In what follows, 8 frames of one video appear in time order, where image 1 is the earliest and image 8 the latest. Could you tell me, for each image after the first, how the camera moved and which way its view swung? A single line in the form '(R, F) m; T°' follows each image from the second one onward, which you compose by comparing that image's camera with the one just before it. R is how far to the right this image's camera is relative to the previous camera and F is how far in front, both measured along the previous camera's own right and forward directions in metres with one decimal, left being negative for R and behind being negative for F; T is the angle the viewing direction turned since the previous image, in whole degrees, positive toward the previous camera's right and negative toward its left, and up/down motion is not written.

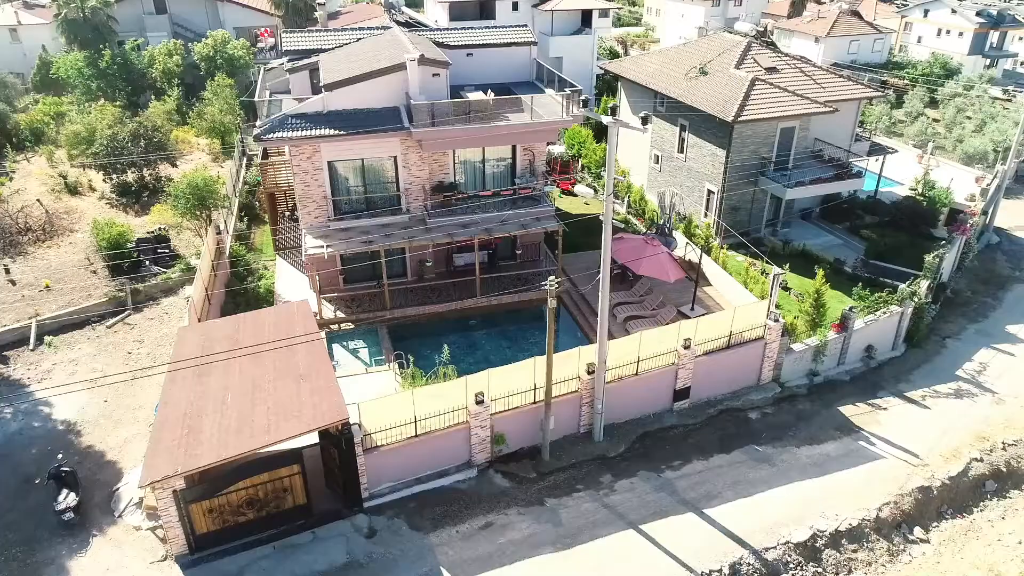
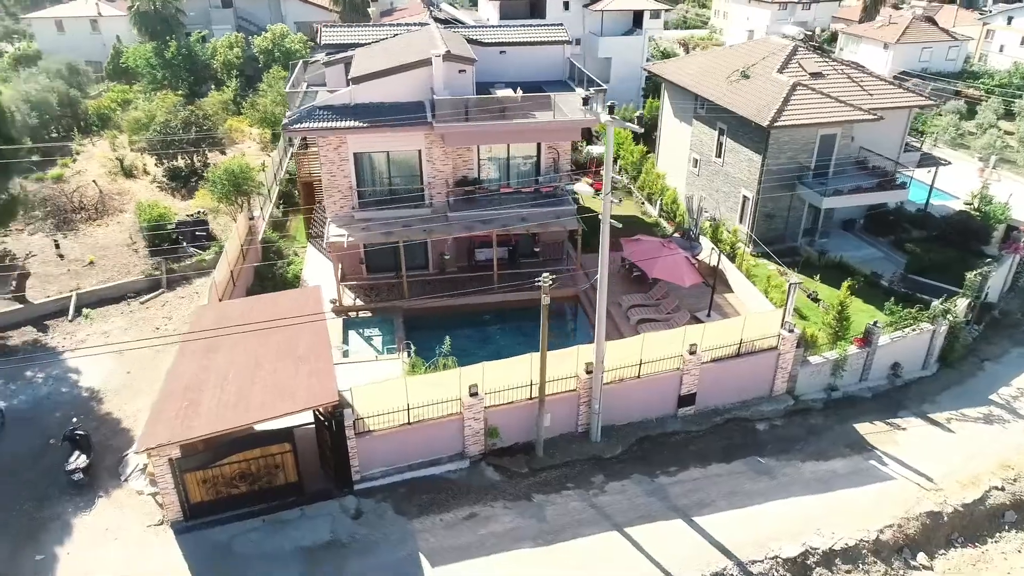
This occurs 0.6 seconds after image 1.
(+1.5, -0.1) m; -5°
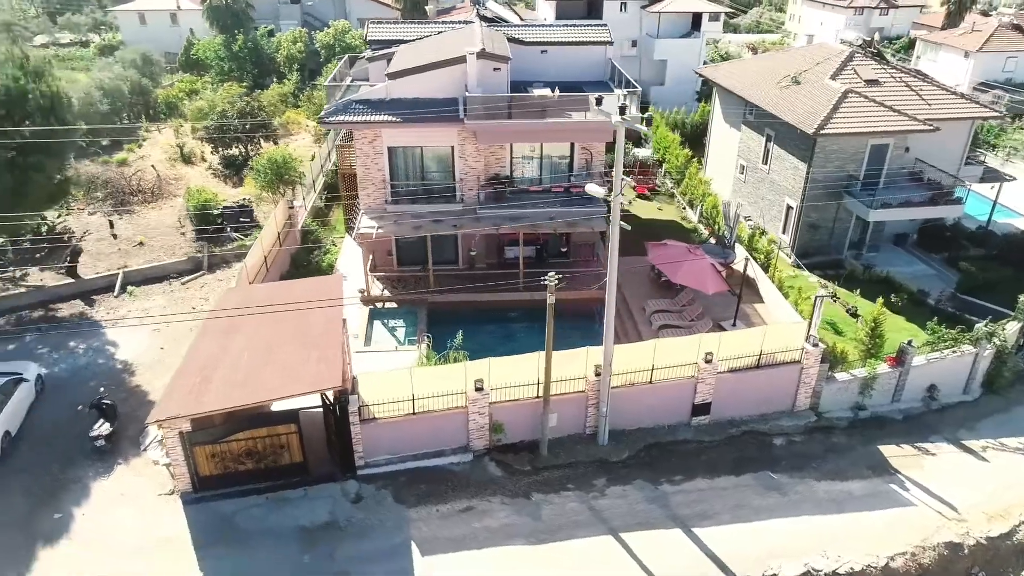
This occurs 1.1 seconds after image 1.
(+1.2, 0.0) m; -5°
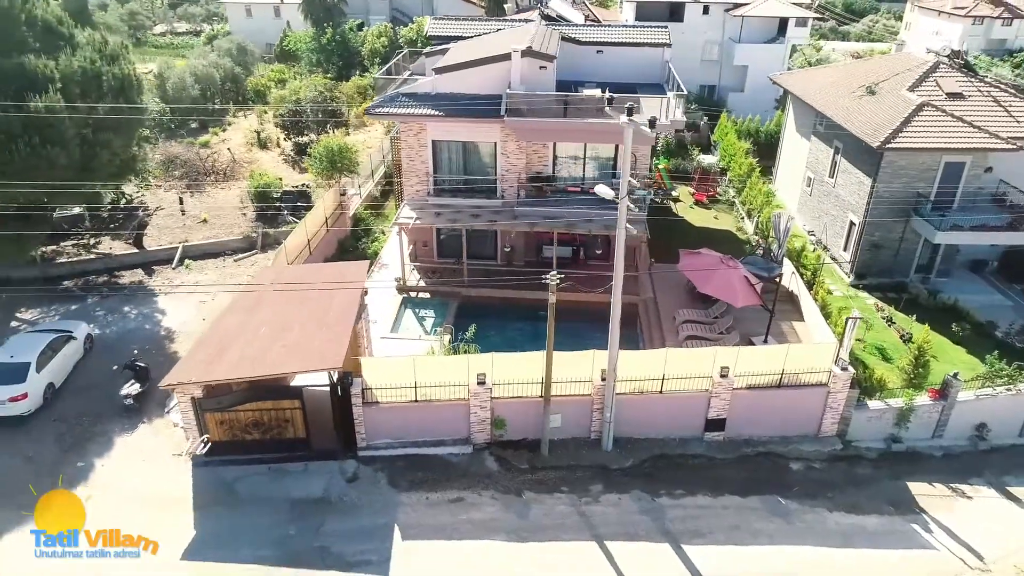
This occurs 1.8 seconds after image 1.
(+1.9, +0.1) m; -7°
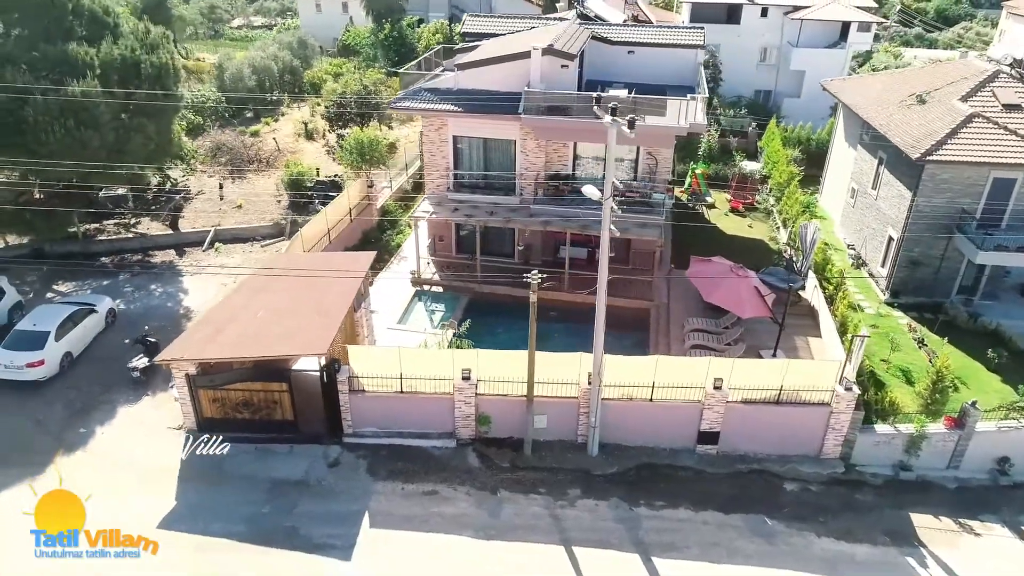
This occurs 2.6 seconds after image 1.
(+1.9, +0.1) m; -5°
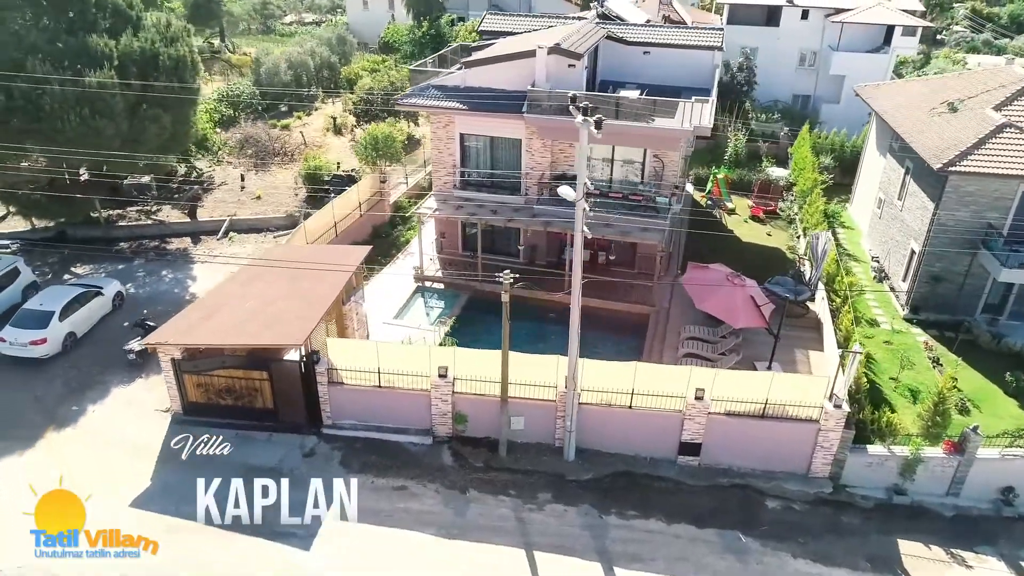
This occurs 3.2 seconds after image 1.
(+1.7, +0.2) m; -4°
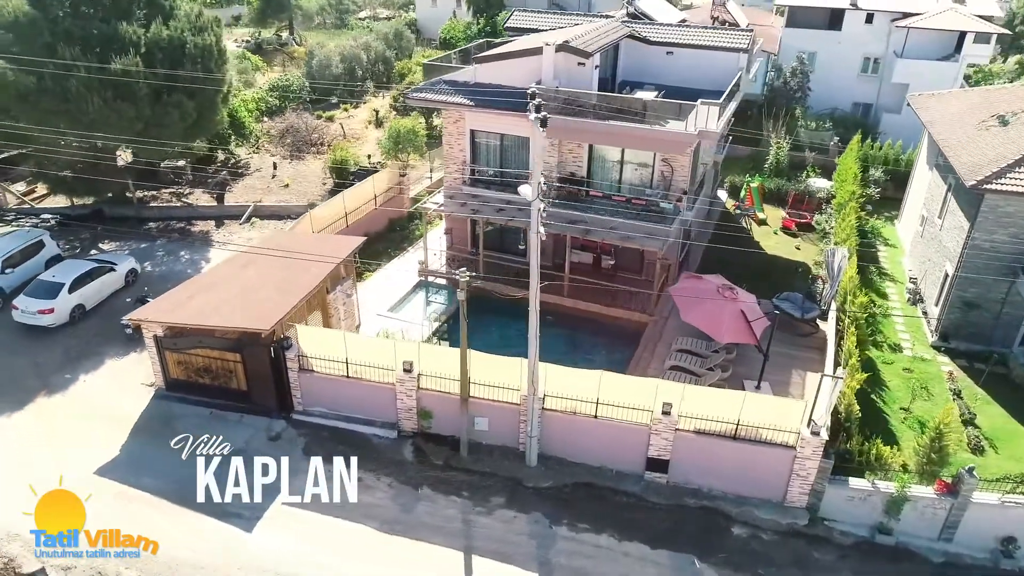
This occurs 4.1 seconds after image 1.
(+2.5, +0.4) m; -6°
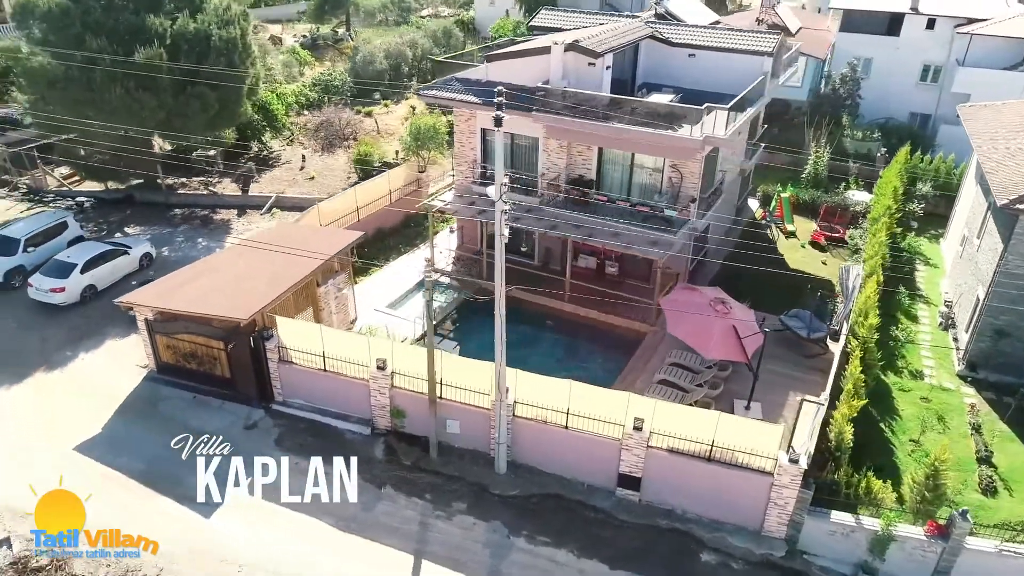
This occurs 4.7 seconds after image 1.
(+2.0, +0.5) m; -5°
